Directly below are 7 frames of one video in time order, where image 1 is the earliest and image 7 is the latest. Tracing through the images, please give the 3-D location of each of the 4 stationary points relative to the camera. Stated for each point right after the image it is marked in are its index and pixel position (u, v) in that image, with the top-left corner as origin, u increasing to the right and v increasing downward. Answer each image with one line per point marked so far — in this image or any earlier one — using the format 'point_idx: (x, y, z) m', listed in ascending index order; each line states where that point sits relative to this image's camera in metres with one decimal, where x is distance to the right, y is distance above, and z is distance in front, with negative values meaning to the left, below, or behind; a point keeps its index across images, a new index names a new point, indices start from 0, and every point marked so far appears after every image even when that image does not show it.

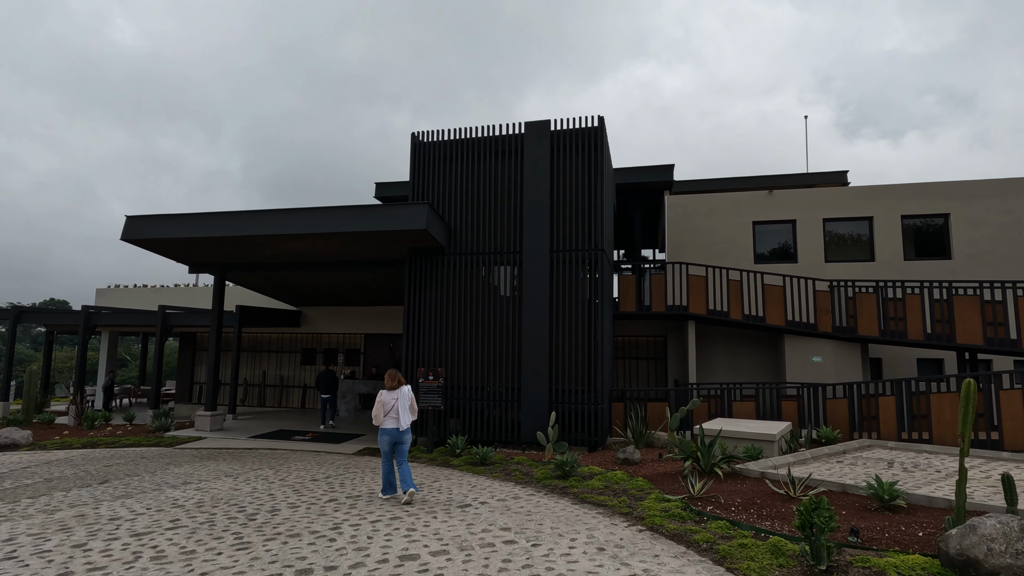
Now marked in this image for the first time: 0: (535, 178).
0: (+0.4, +2.0, +10.0) m
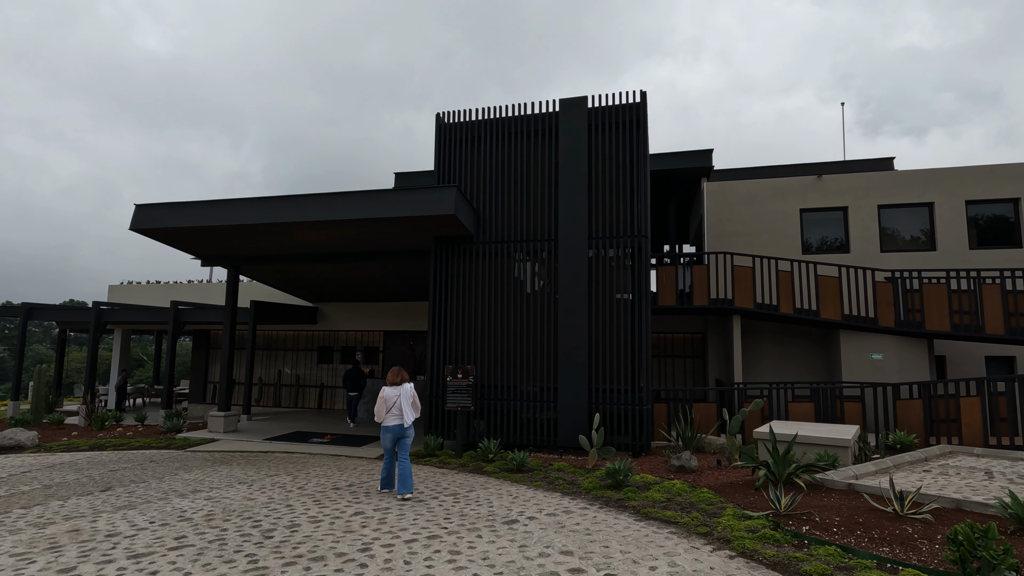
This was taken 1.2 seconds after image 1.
0: (+1.0, +2.2, +9.2) m
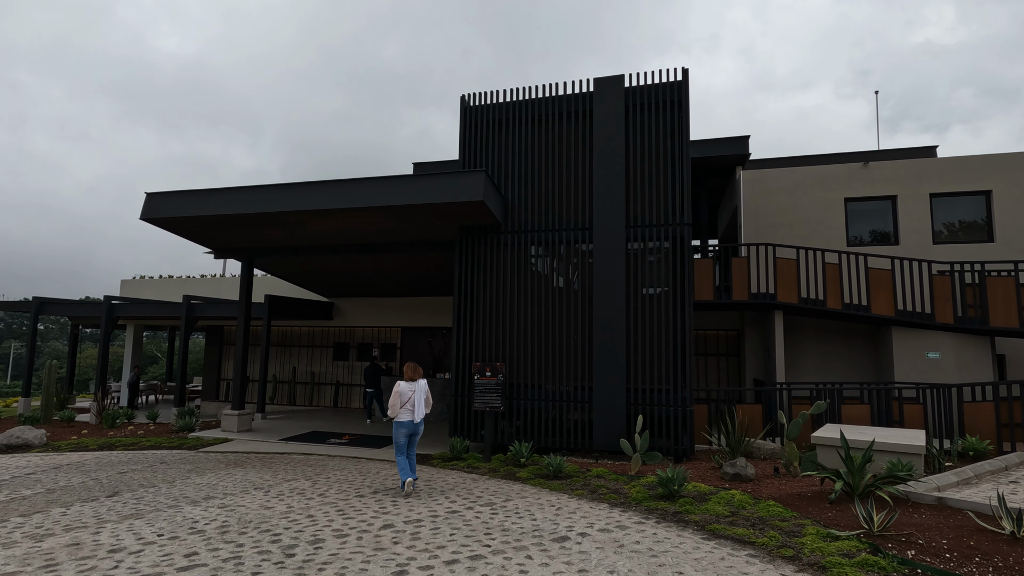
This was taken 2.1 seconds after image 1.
0: (+1.5, +2.3, +8.6) m
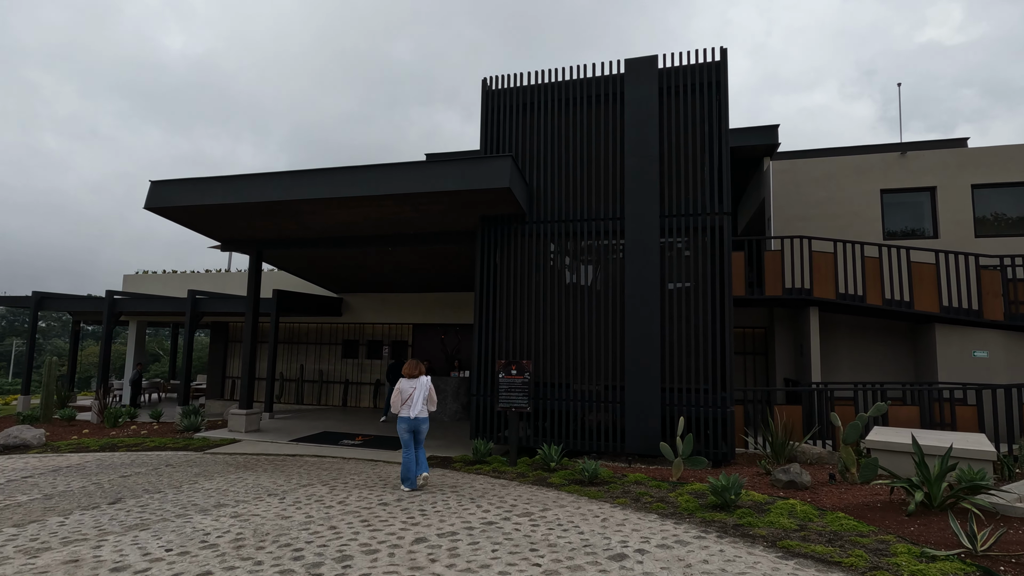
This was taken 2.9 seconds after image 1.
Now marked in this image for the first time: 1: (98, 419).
0: (+1.9, +2.4, +8.1) m
1: (-9.7, -3.1, +12.7) m
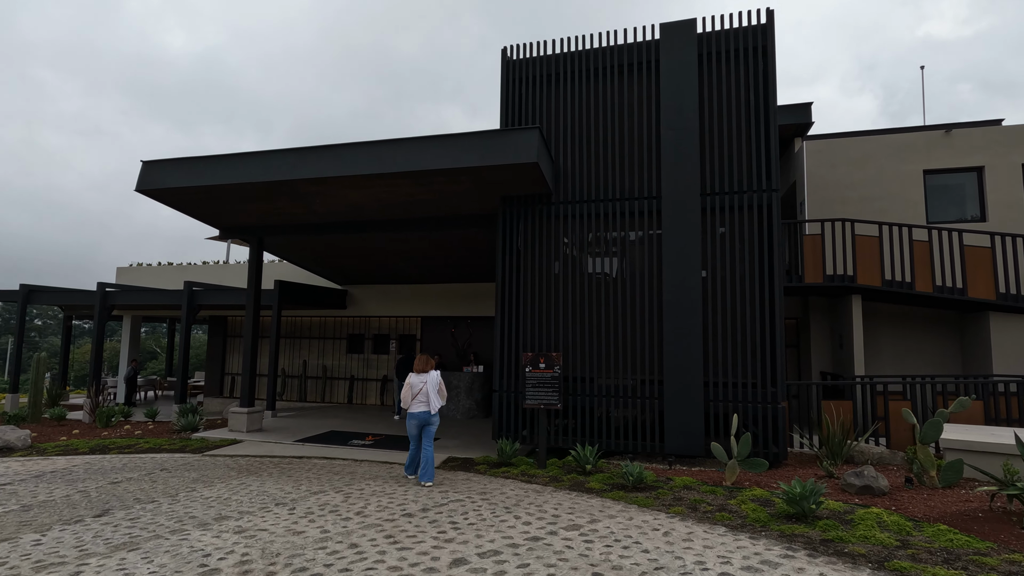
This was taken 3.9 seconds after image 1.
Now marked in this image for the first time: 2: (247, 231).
0: (+2.3, +2.6, +7.4) m
1: (-9.4, -2.9, +12.0) m
2: (-5.0, +1.1, +10.1) m
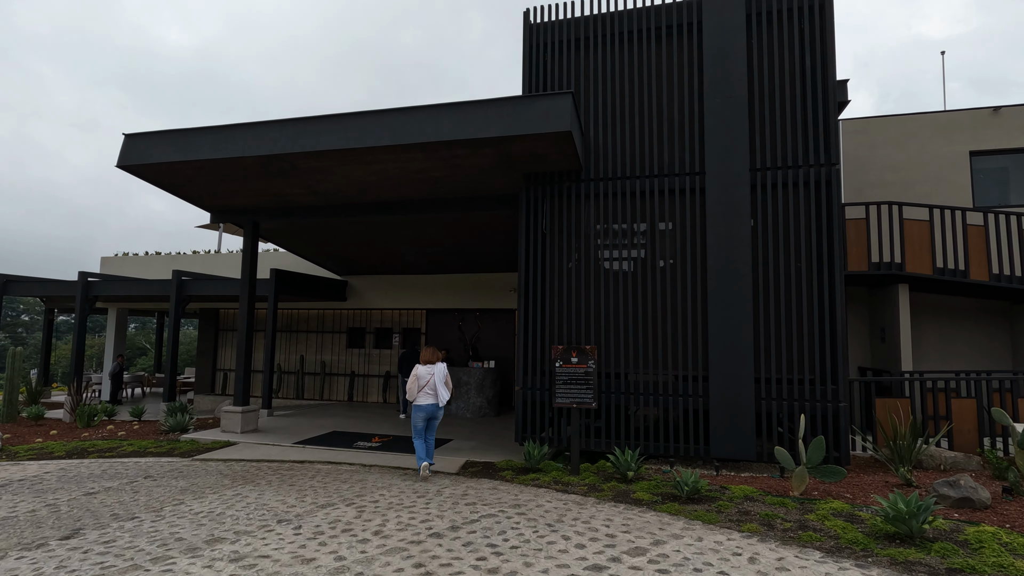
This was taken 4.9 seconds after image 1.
0: (+2.6, +2.8, +6.7) m
1: (-9.1, -2.7, +11.1) m
2: (-4.7, +1.3, +9.3) m
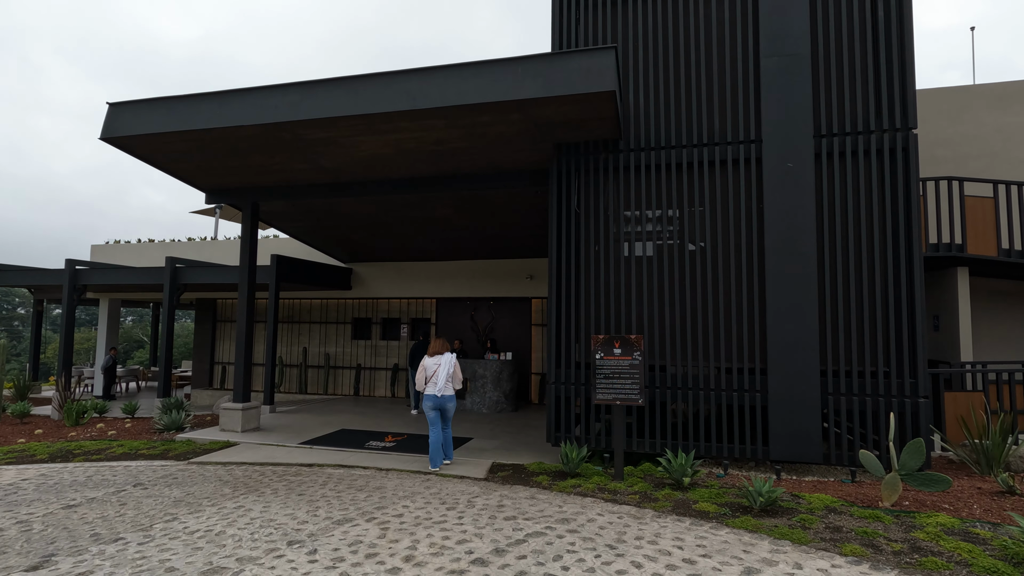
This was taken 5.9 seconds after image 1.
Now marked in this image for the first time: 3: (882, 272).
0: (+3.0, +3.0, +5.9) m
1: (-8.7, -2.4, +10.4) m
2: (-4.3, +1.5, +8.5) m
3: (+3.8, +0.2, +5.5) m
